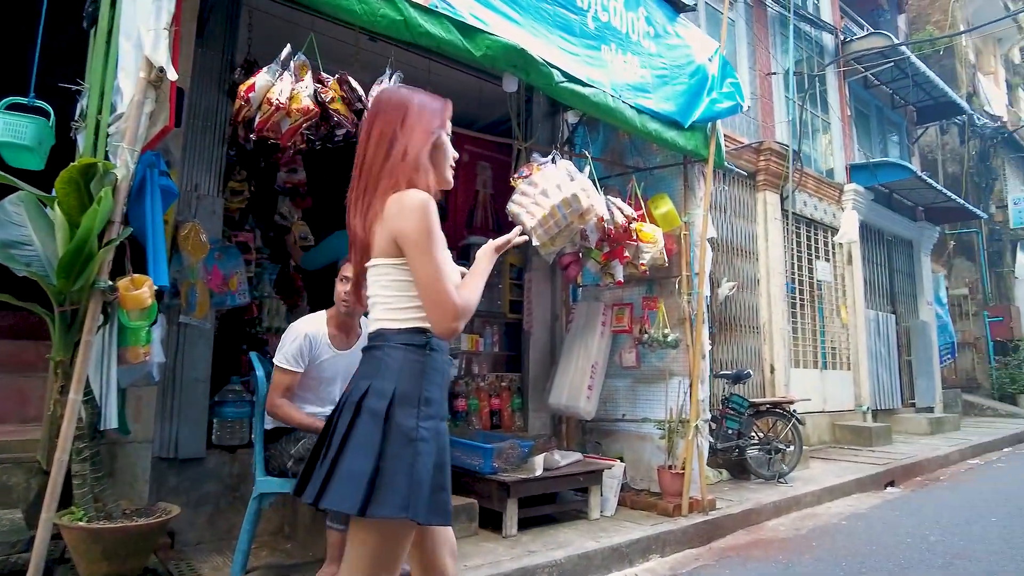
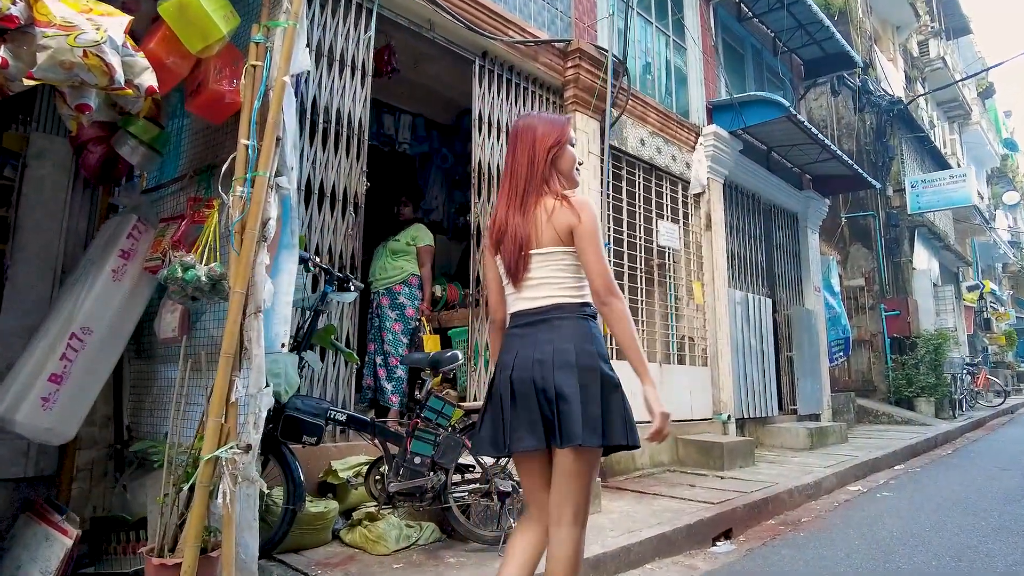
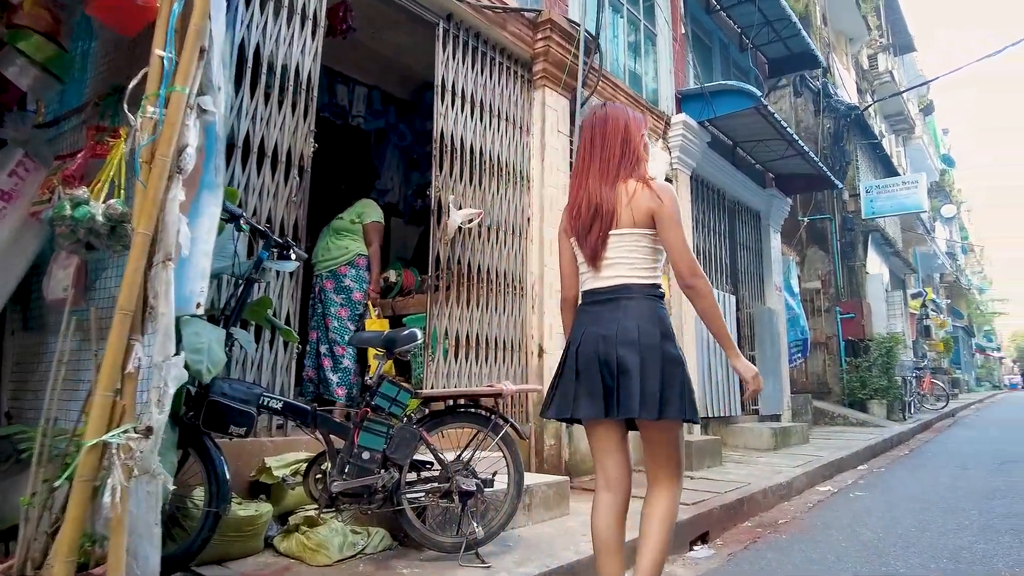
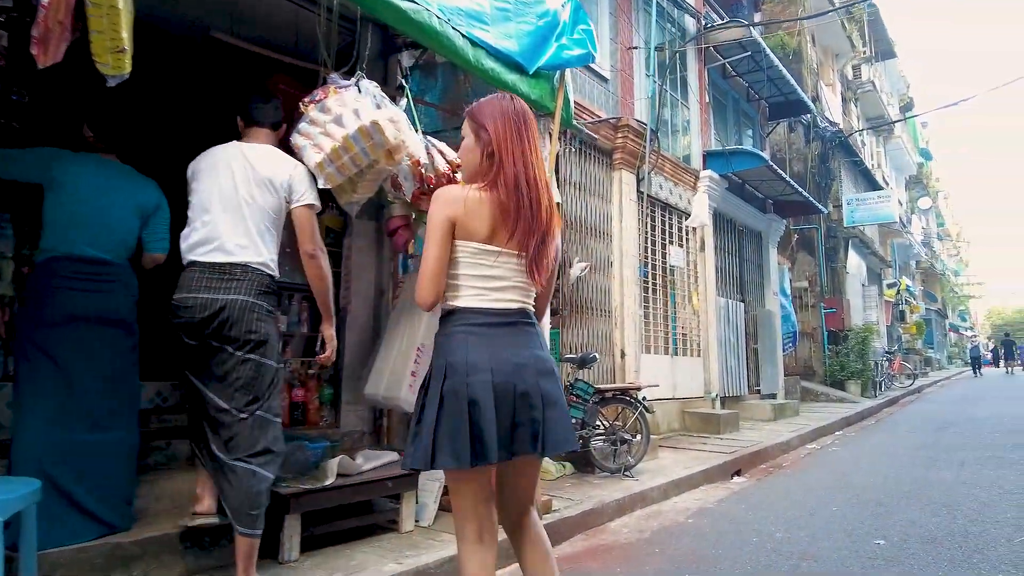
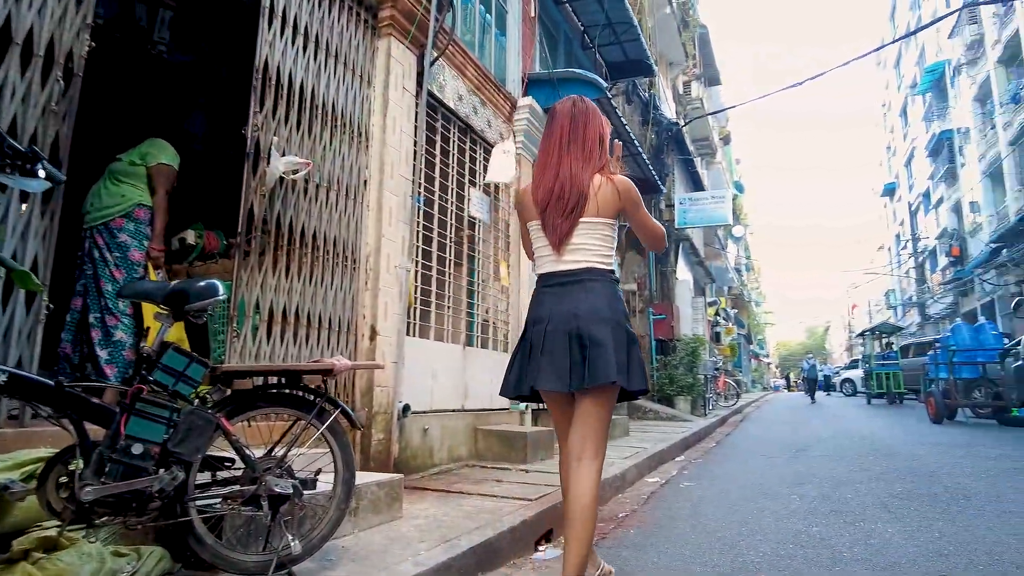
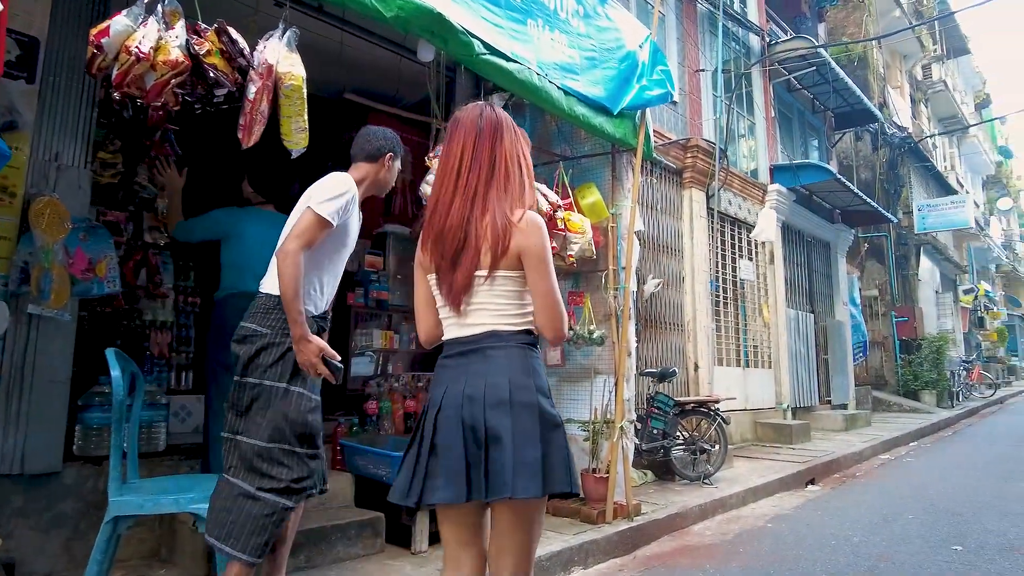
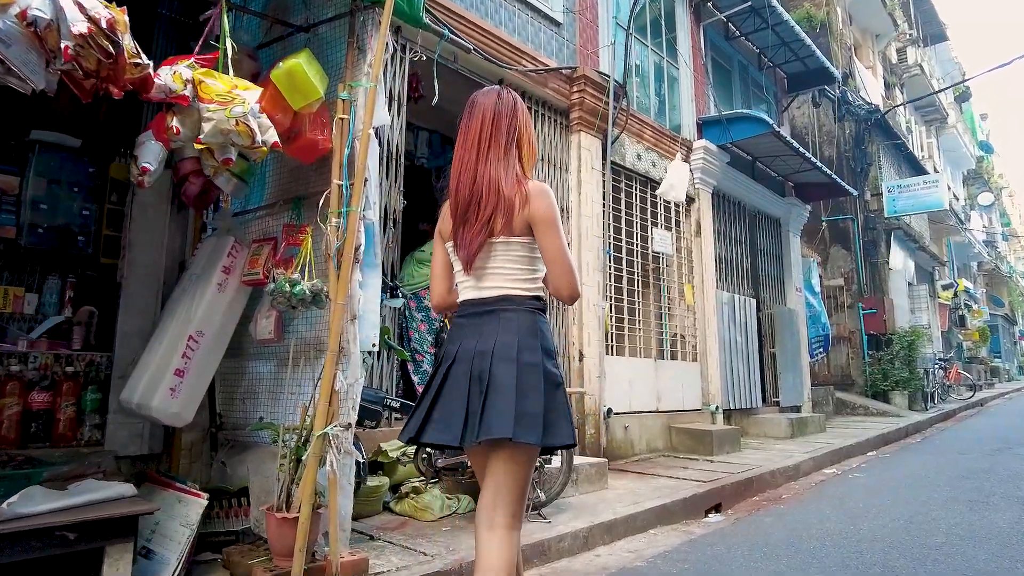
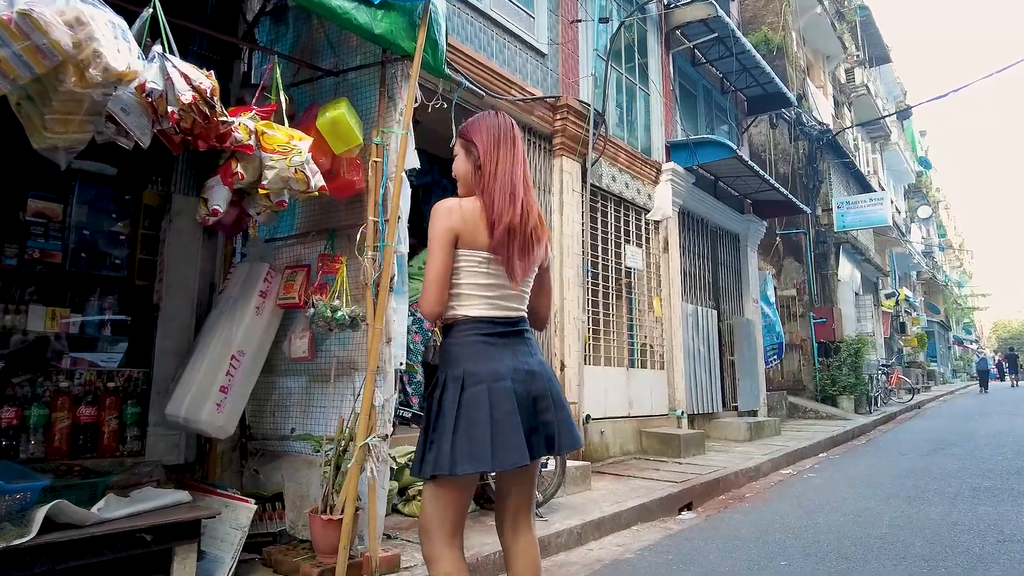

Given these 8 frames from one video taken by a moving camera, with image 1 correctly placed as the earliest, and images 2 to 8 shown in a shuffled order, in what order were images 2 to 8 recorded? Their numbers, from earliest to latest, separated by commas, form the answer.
6, 4, 8, 7, 2, 3, 5
